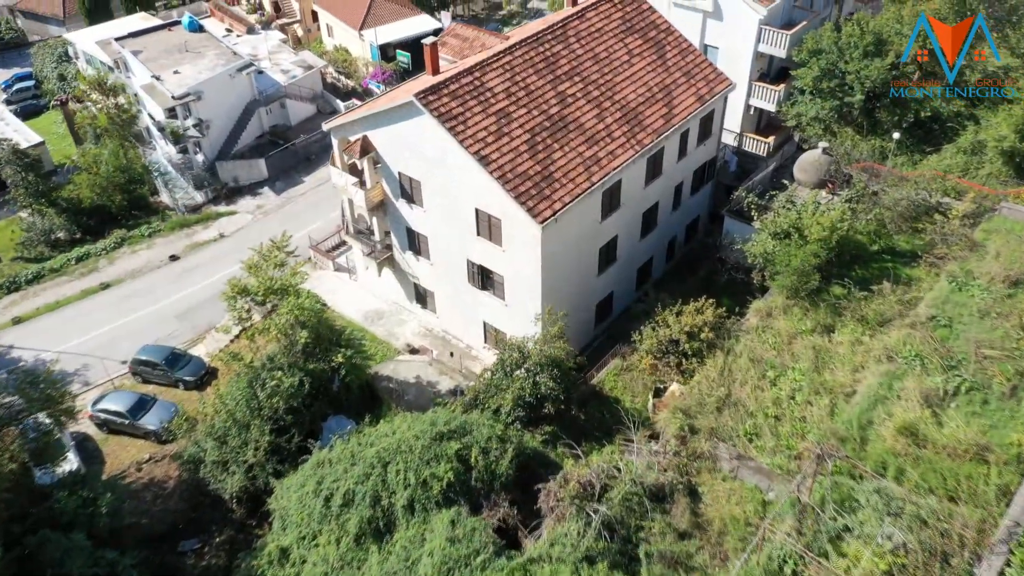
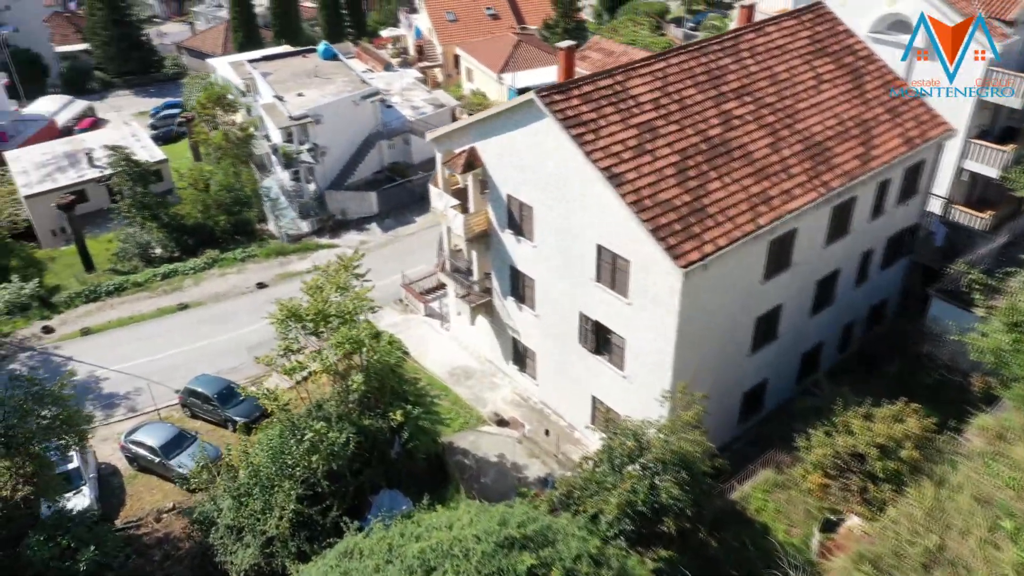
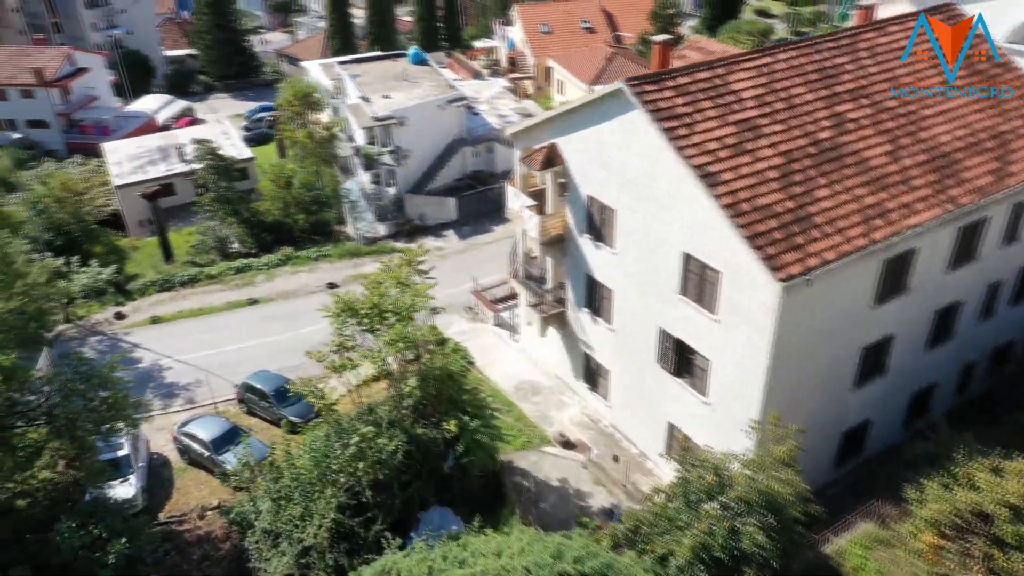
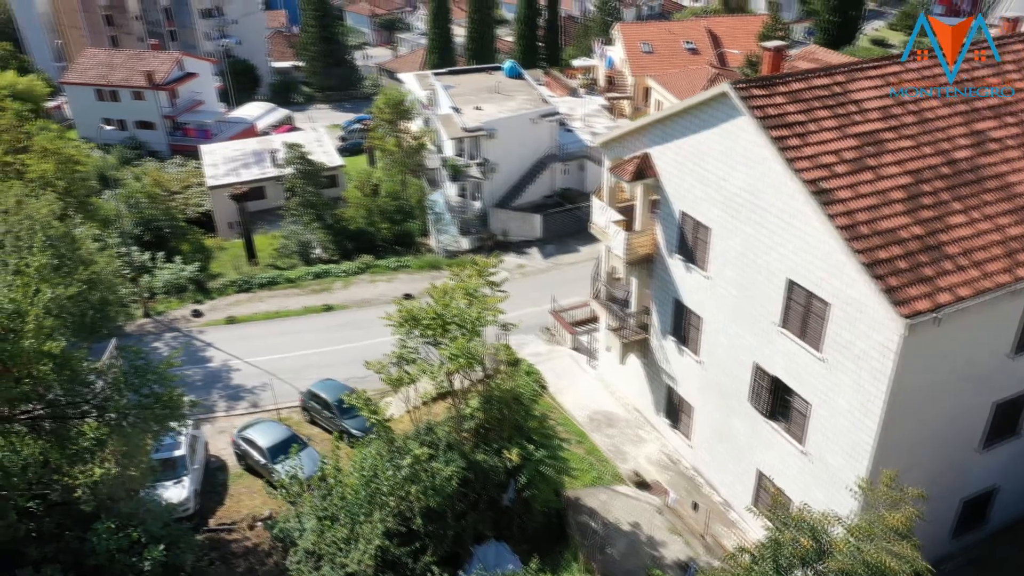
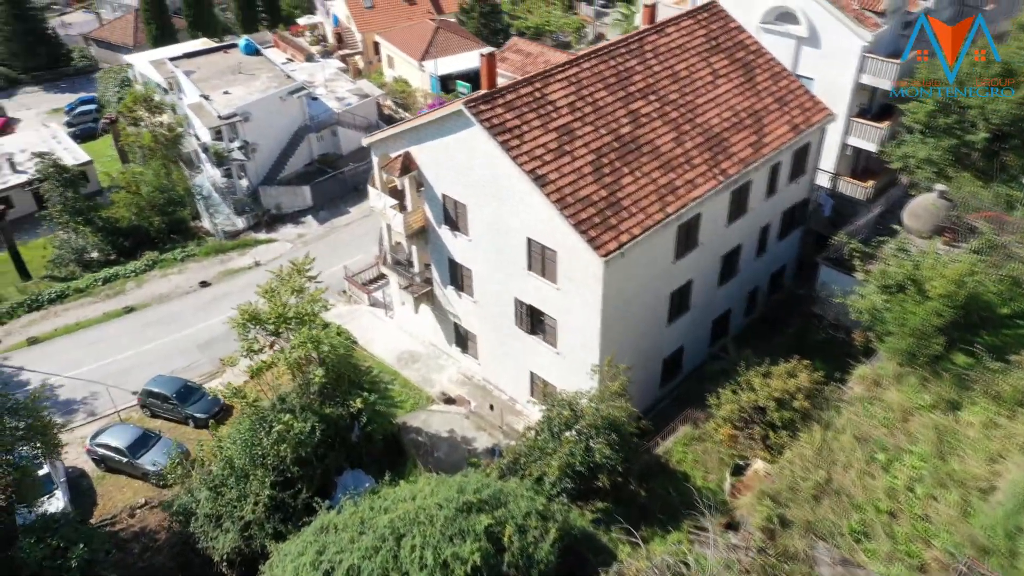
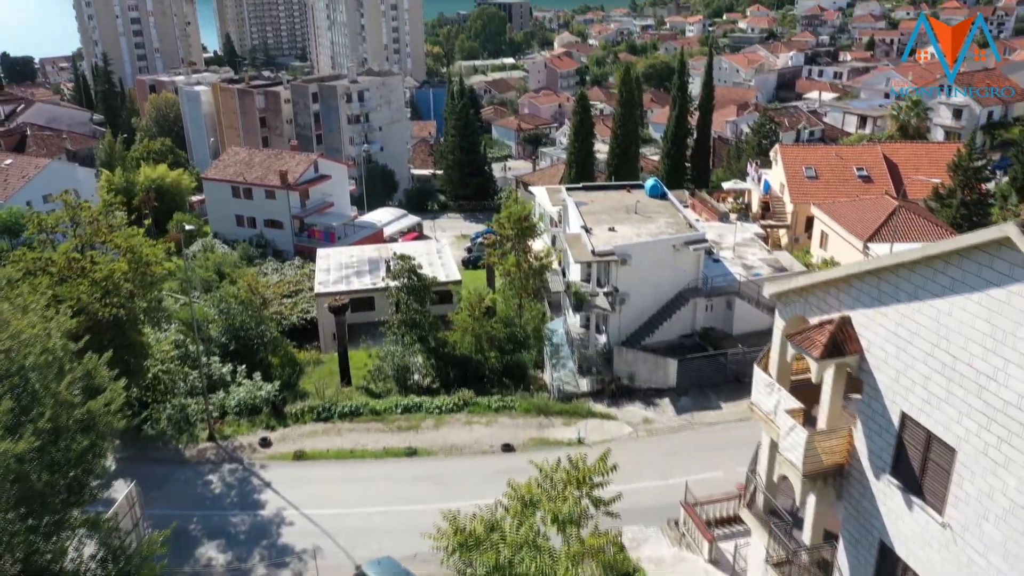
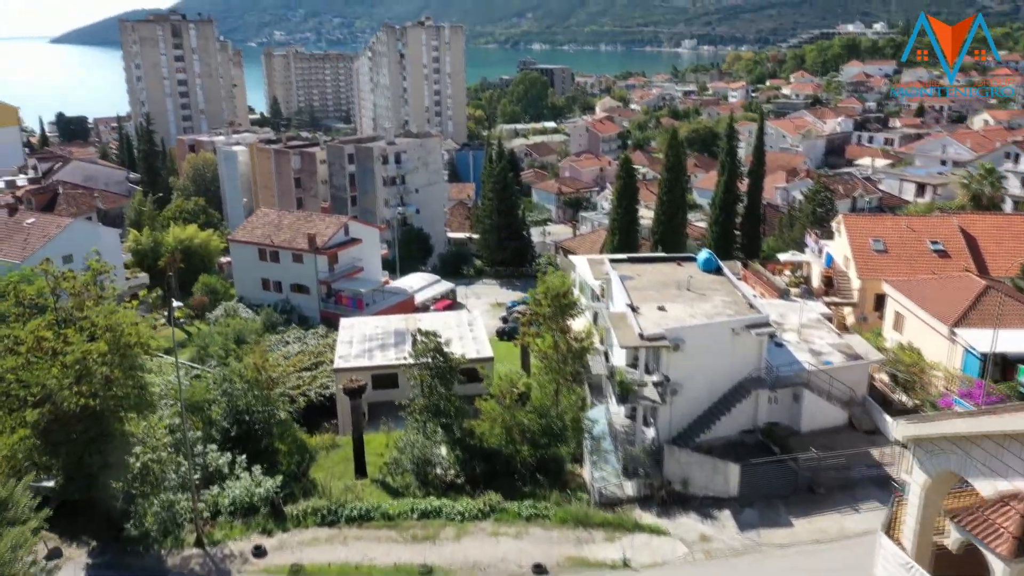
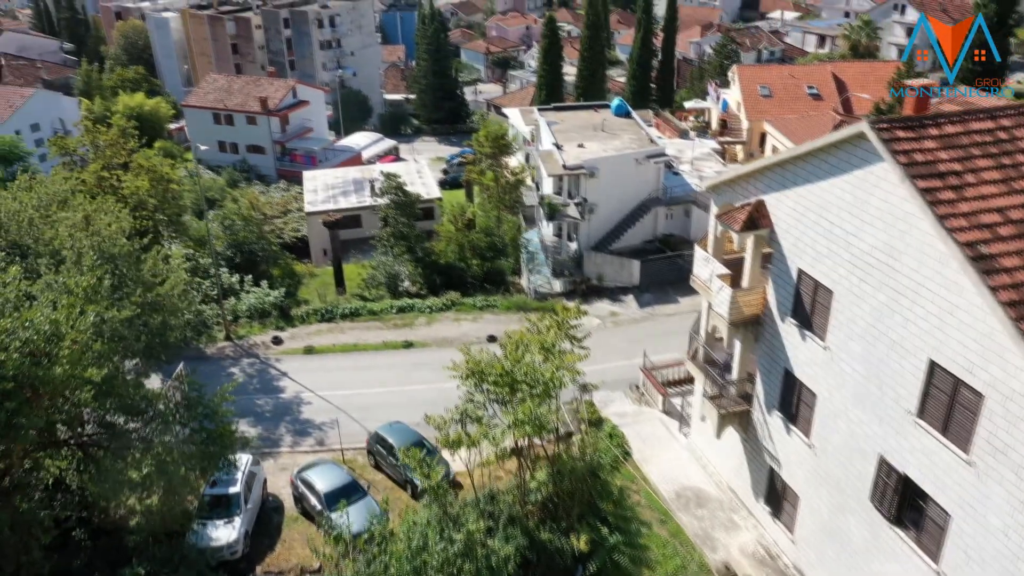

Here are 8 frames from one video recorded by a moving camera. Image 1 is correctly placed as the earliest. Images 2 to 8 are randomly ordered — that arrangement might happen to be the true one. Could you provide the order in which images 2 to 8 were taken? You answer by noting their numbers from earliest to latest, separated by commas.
5, 2, 3, 4, 8, 6, 7
